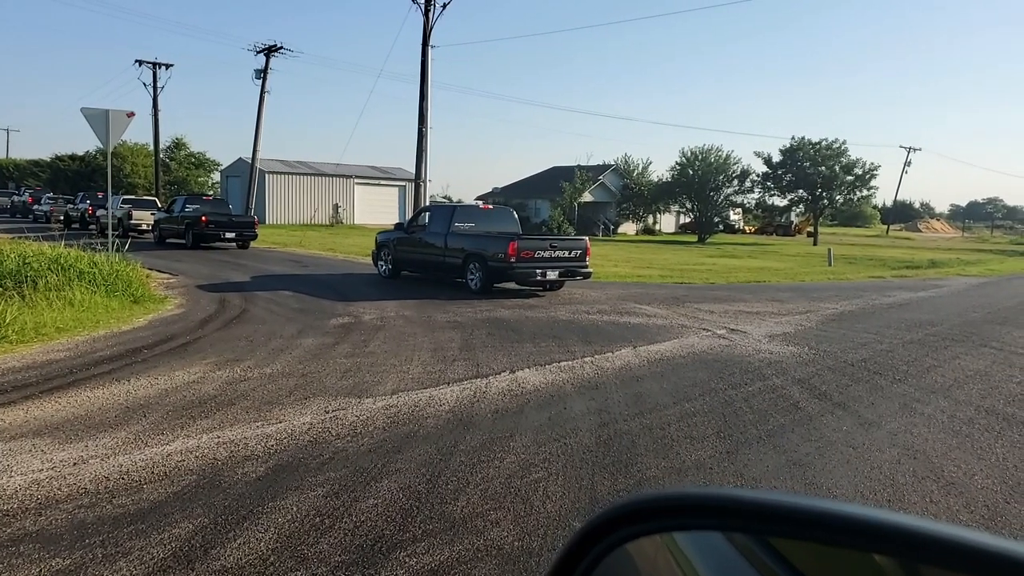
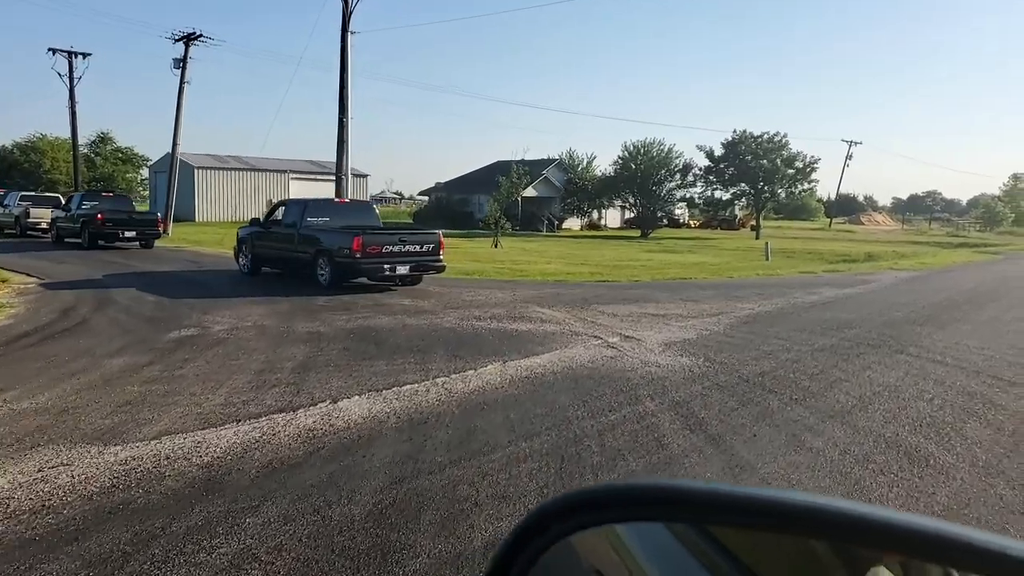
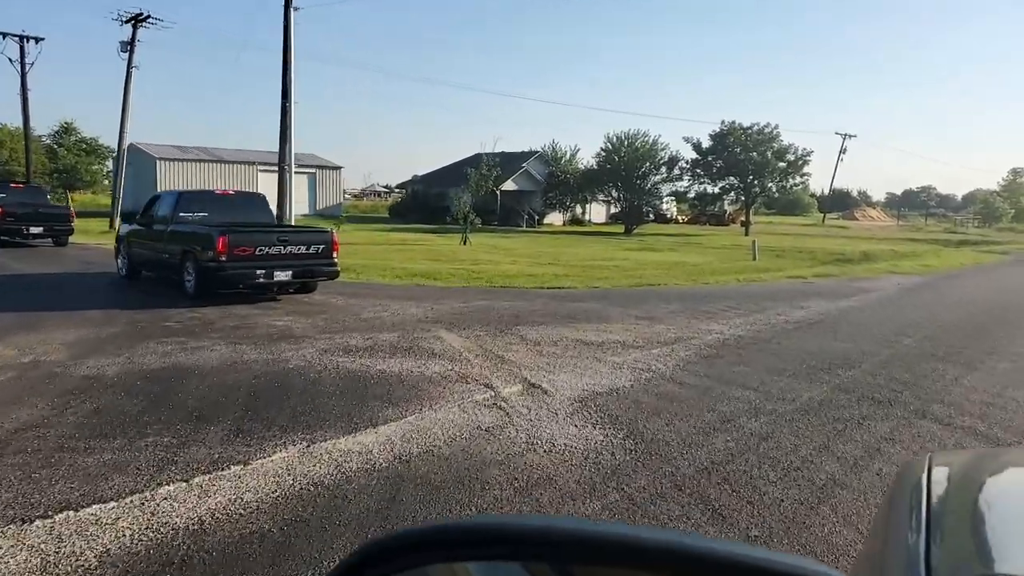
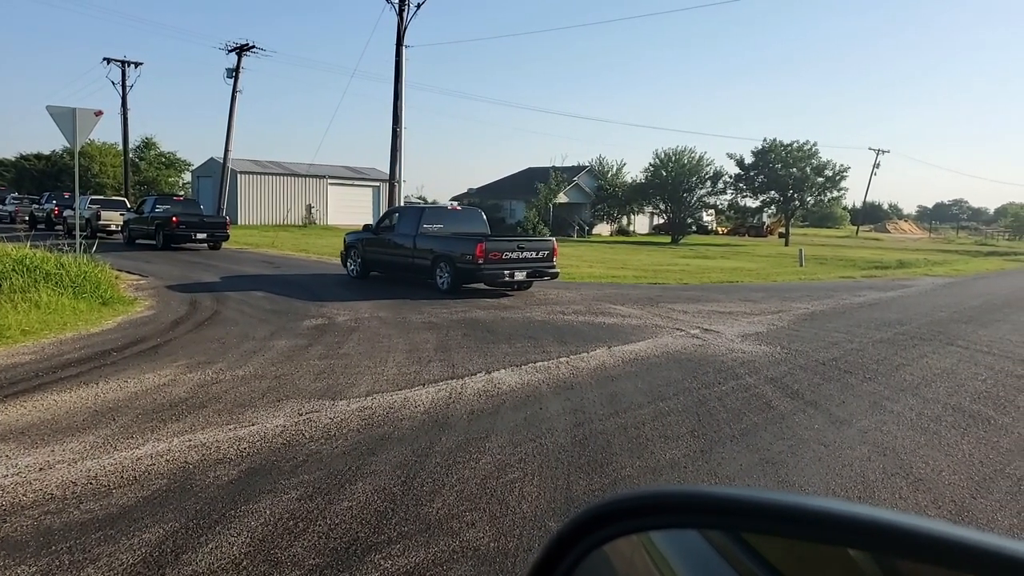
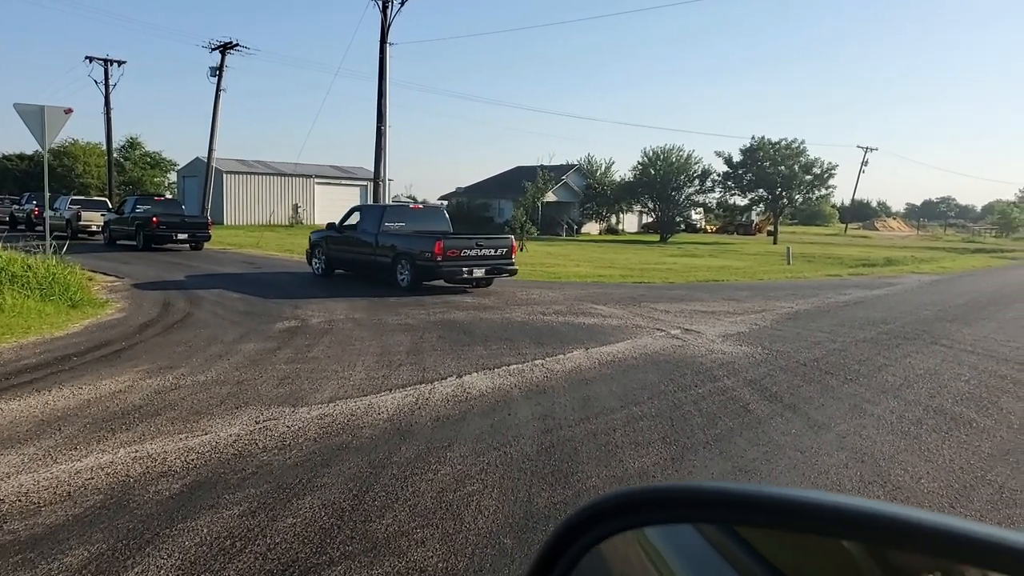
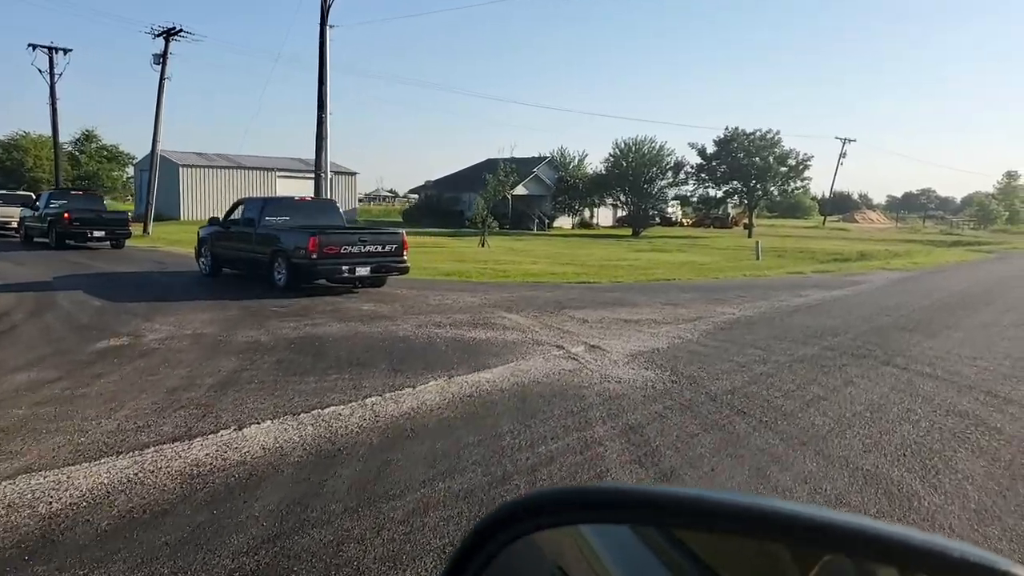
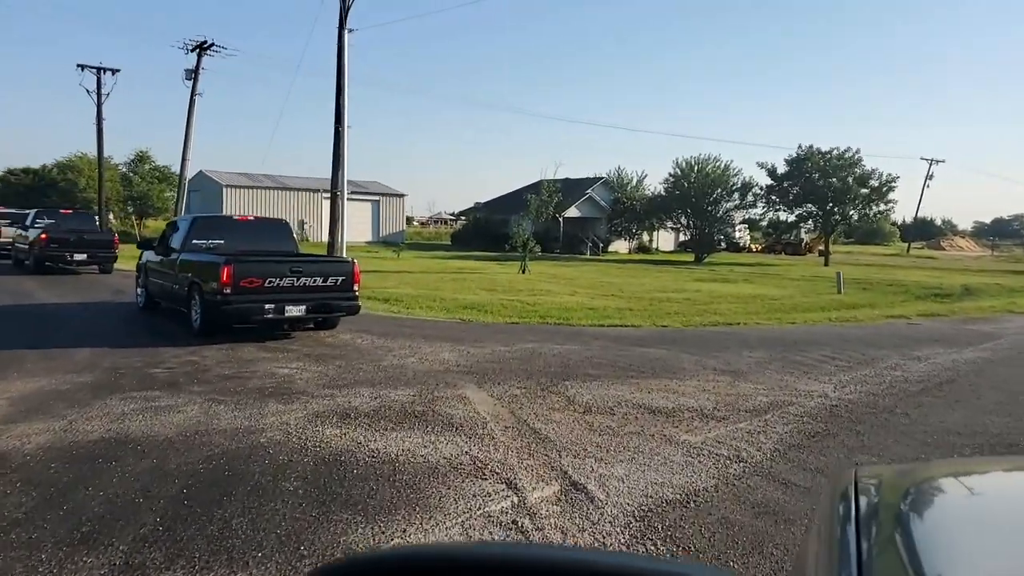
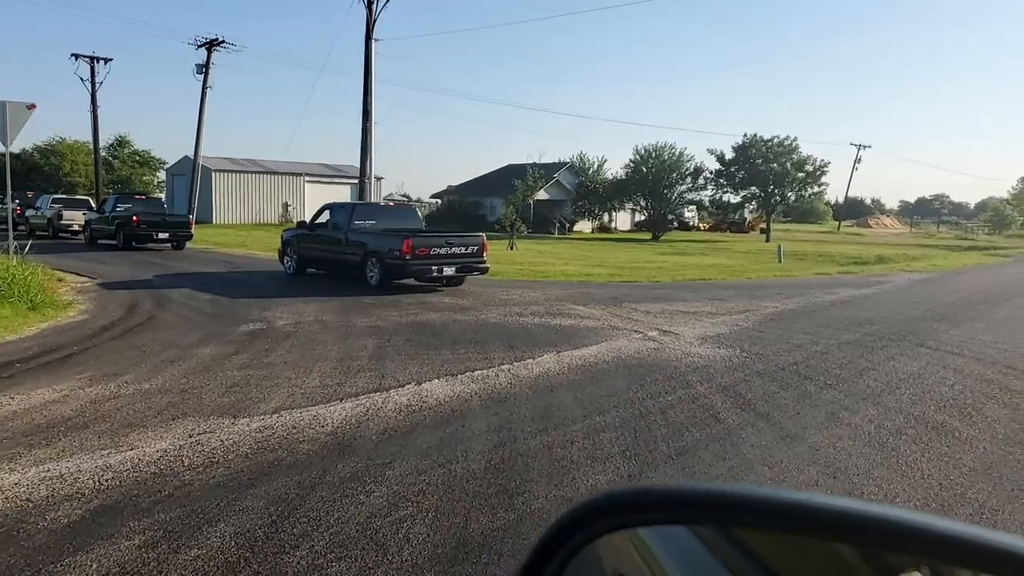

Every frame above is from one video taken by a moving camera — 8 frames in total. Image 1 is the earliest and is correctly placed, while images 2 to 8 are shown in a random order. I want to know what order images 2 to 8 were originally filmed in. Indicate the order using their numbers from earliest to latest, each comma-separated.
4, 5, 8, 2, 6, 3, 7
